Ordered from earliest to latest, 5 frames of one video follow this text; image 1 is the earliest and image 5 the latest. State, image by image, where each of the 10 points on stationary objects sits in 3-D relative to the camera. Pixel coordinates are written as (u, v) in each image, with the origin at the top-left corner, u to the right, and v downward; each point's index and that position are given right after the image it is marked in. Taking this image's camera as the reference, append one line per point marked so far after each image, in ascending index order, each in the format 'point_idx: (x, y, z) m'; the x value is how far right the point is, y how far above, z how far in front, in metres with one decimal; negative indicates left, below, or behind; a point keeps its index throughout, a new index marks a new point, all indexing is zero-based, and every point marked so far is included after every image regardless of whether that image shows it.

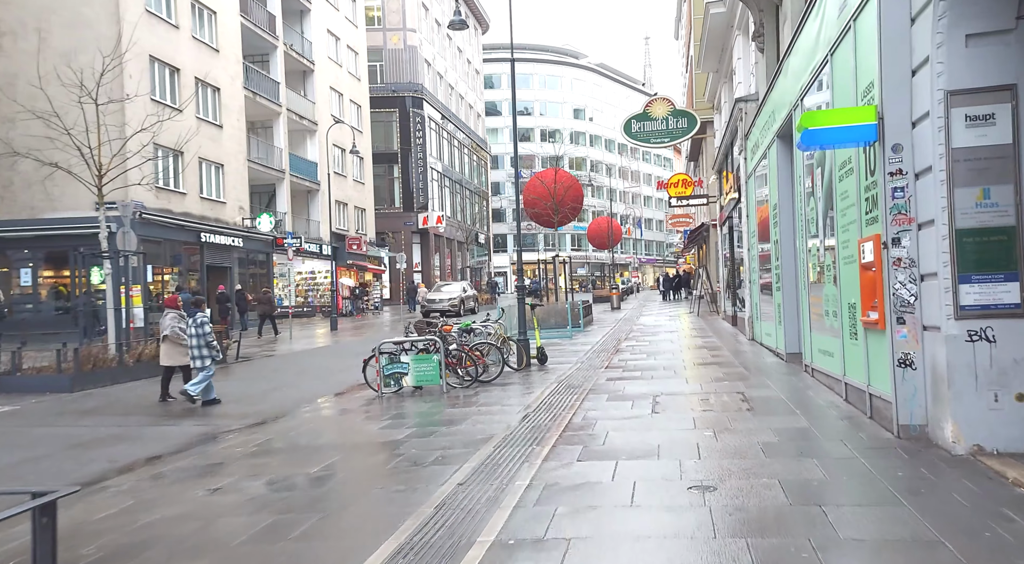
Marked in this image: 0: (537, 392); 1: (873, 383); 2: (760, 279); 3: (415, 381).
0: (+0.4, -1.5, +11.8) m
1: (+3.2, -0.9, +7.7) m
2: (+4.9, +0.1, +17.1) m
3: (-1.4, -1.4, +12.2) m
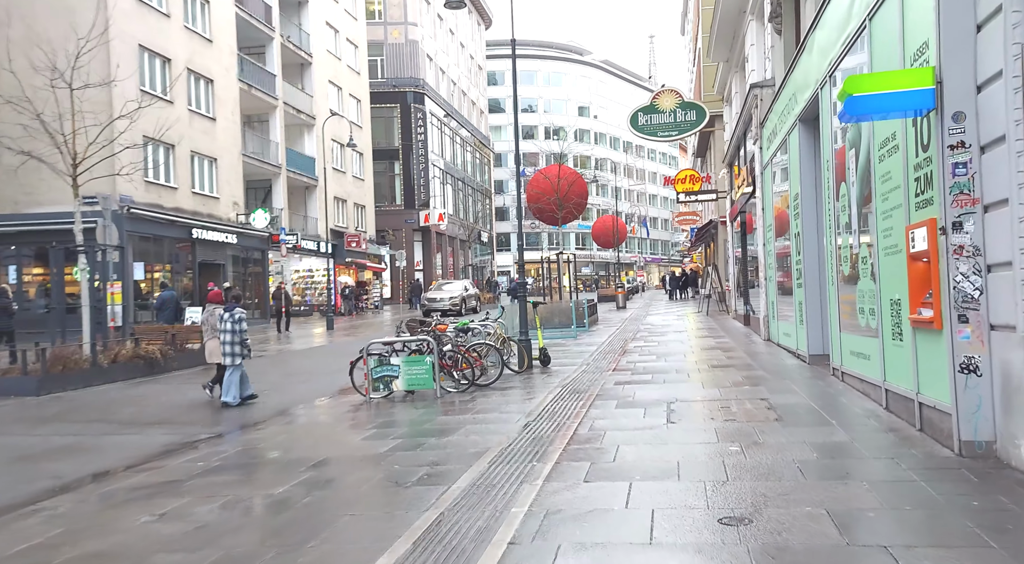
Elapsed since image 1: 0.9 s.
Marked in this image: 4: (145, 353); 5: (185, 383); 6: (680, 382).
0: (+0.4, -1.4, +10.8) m
1: (+3.2, -0.8, +6.7) m
2: (+4.9, +0.1, +16.1) m
3: (-1.4, -1.3, +11.3) m
4: (-6.4, -1.2, +15.1) m
5: (-5.5, -1.7, +14.6) m
6: (+2.1, -1.3, +11.2) m
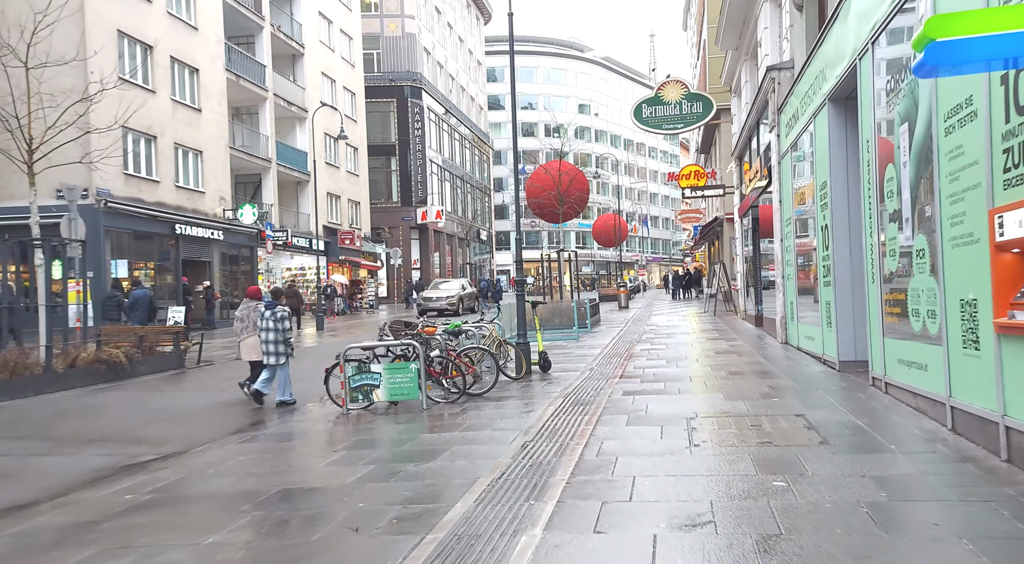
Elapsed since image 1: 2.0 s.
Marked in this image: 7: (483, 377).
0: (+0.3, -1.4, +9.6) m
1: (+3.1, -0.8, +5.4) m
2: (+4.8, +0.2, +14.8) m
3: (-1.4, -1.3, +10.0) m
4: (-6.4, -1.2, +13.8) m
5: (-5.5, -1.6, +13.3) m
6: (+2.1, -1.3, +9.9) m
7: (-0.4, -1.2, +11.0) m
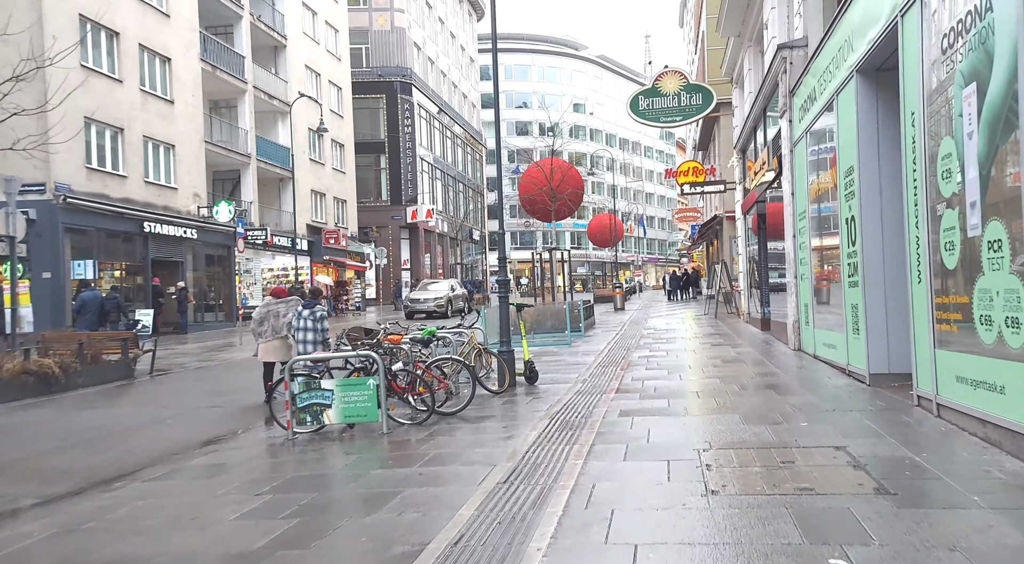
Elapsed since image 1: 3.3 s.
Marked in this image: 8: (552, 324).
0: (+0.1, -1.4, +8.0) m
1: (+2.9, -0.8, +3.9) m
2: (+4.6, +0.1, +13.3) m
3: (-1.7, -1.3, +8.5) m
4: (-6.7, -1.2, +12.3) m
5: (-5.8, -1.6, +11.7) m
6: (+1.9, -1.3, +8.4) m
7: (-0.6, -1.2, +9.5) m
8: (+0.9, -1.0, +19.9) m
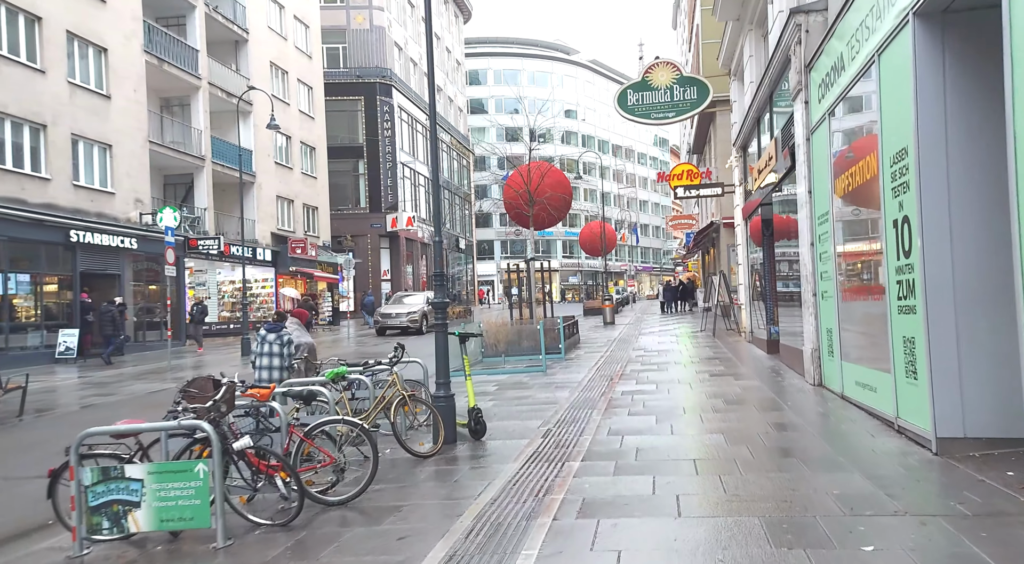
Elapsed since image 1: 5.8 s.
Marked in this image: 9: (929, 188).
0: (-0.5, -1.6, +5.2) m
1: (+2.3, -1.0, +1.1) m
2: (+4.0, -0.1, +10.5) m
3: (-2.3, -1.5, +5.6) m
4: (-7.3, -1.5, +9.4) m
5: (-6.4, -1.9, +8.9) m
6: (+1.3, -1.5, +5.6) m
7: (-1.2, -1.4, +6.6) m
8: (+0.2, -1.3, +17.1) m
9: (+3.3, +0.7, +6.9) m
